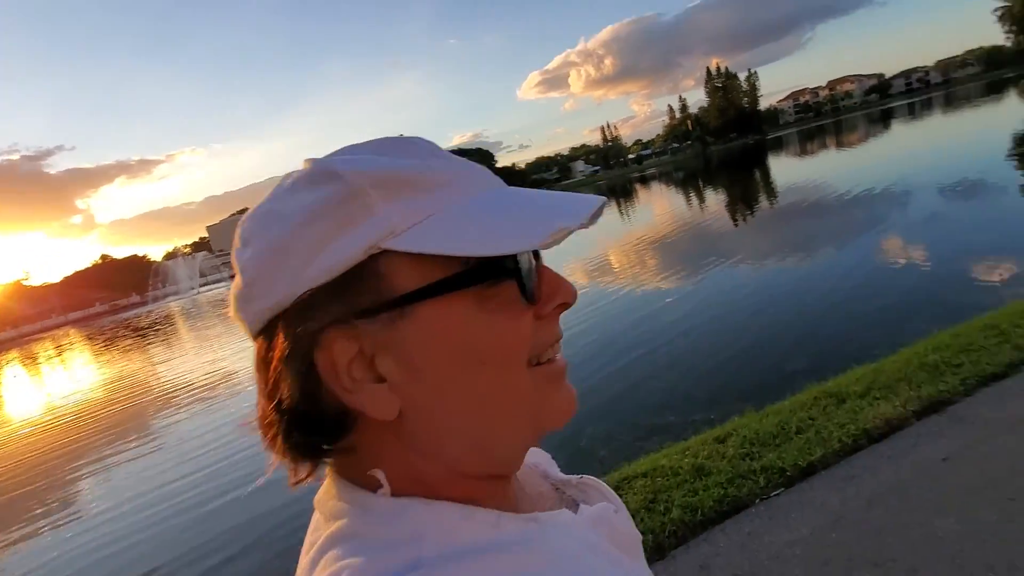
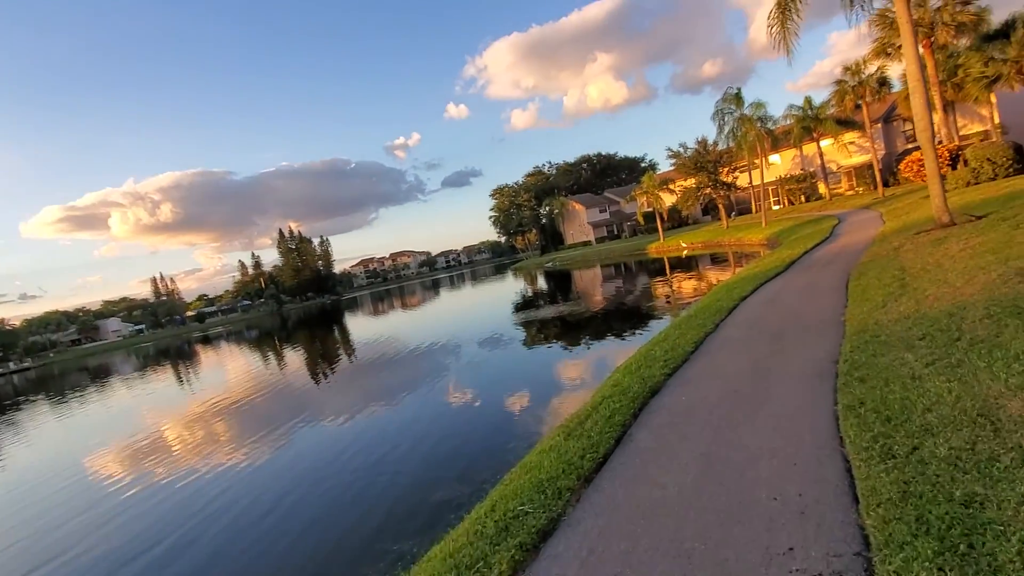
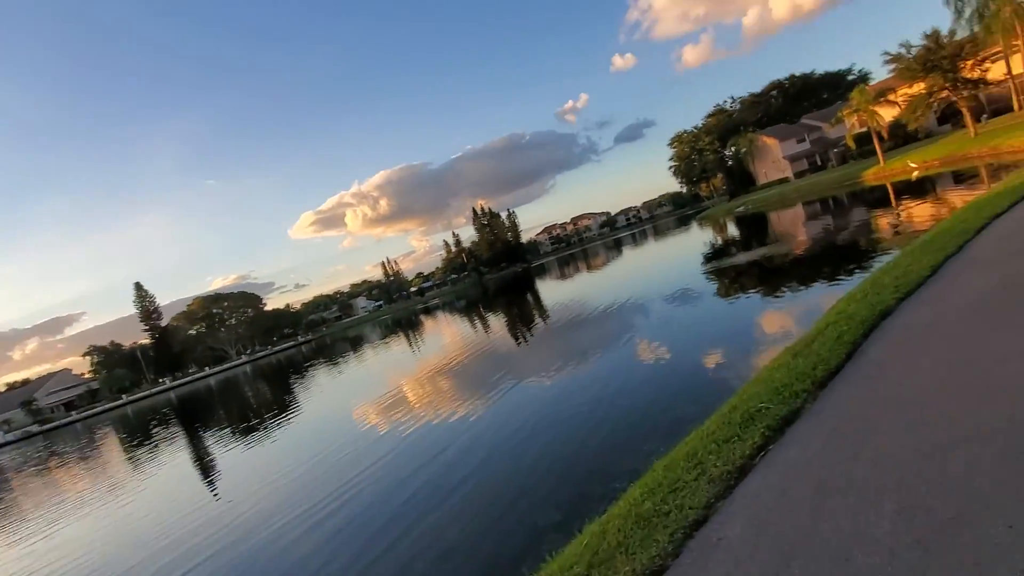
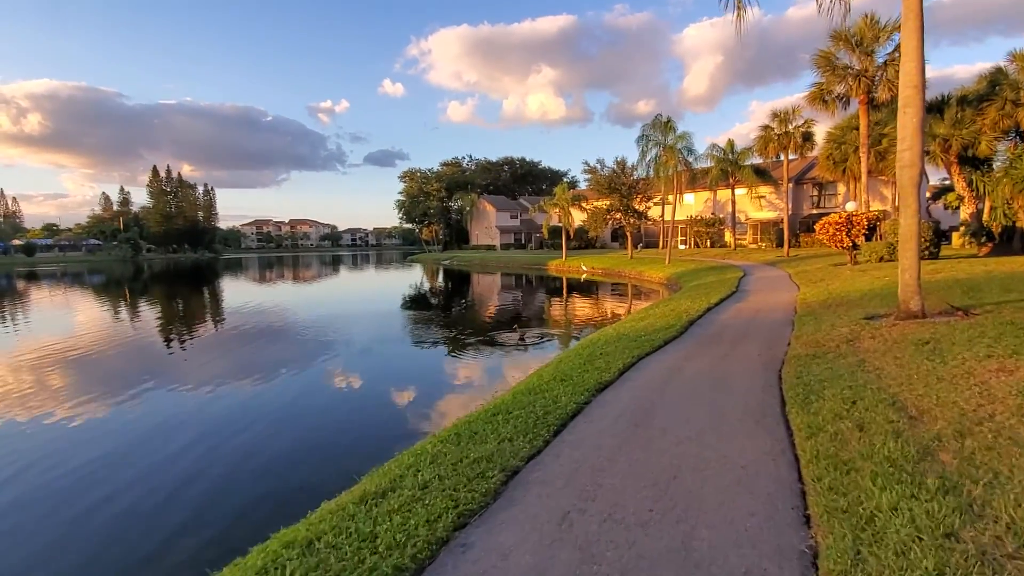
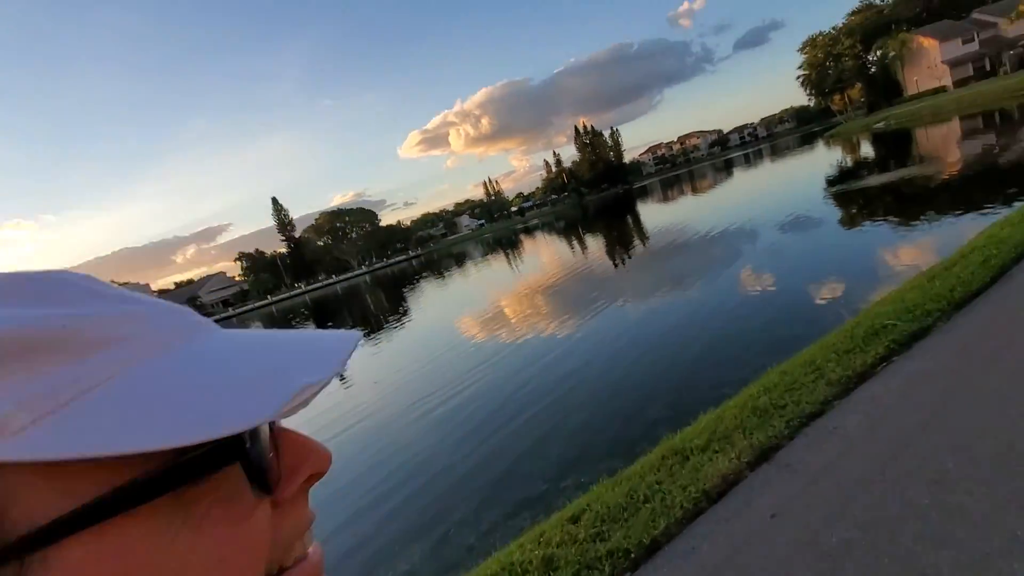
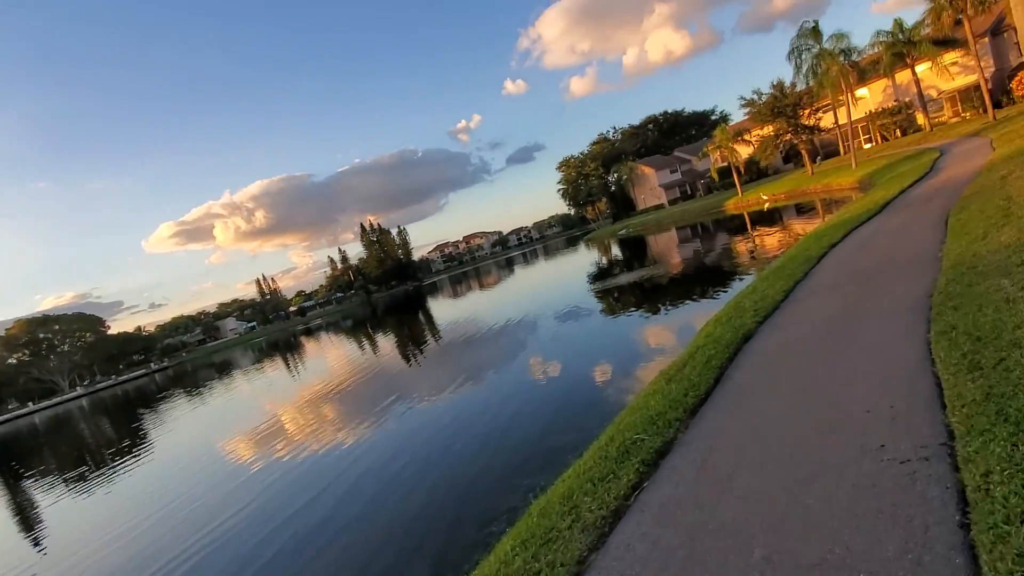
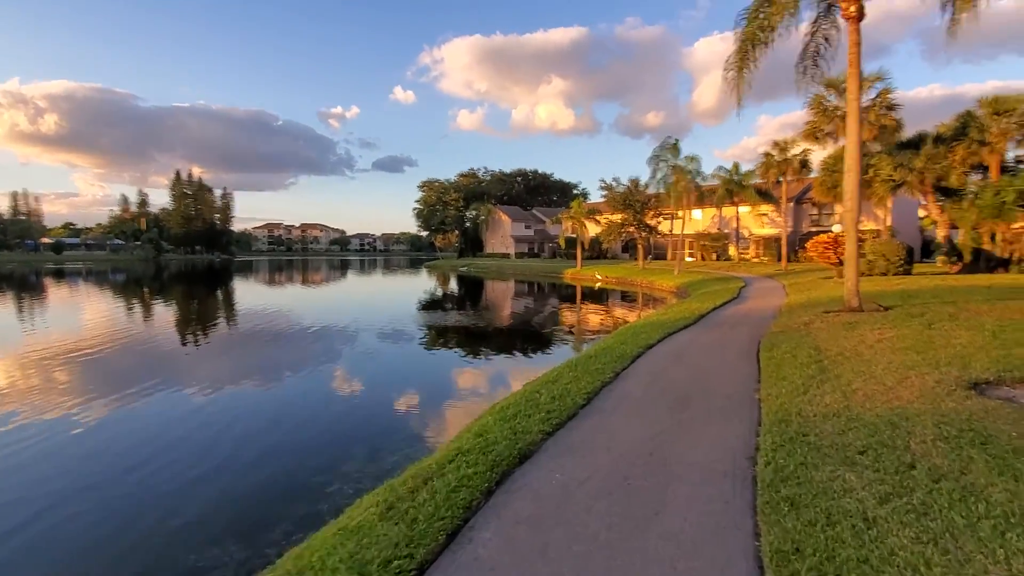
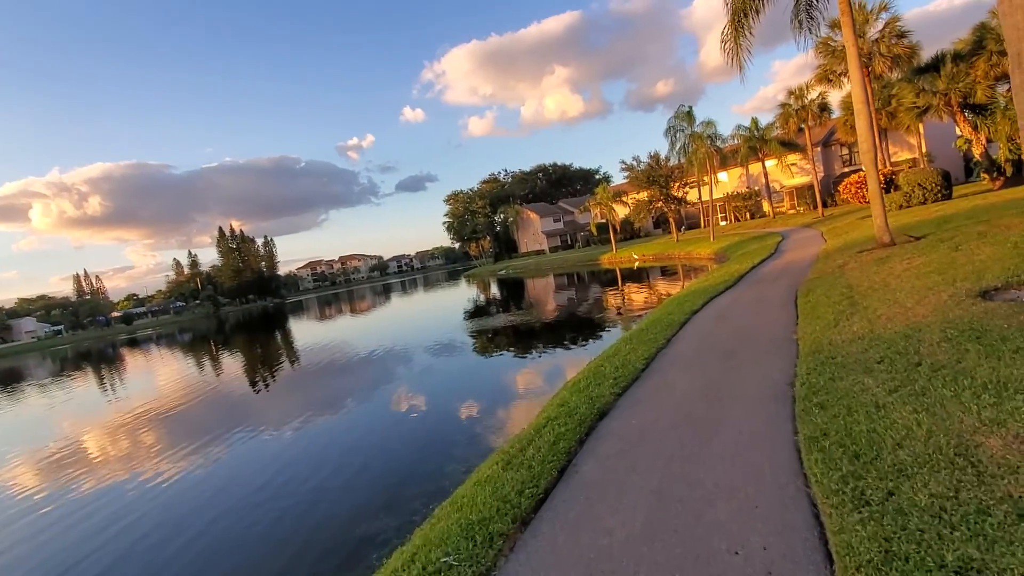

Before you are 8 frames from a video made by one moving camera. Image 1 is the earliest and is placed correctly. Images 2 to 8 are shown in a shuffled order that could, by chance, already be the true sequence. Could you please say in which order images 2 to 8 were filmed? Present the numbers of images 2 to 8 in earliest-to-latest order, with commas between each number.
5, 3, 6, 2, 8, 7, 4
